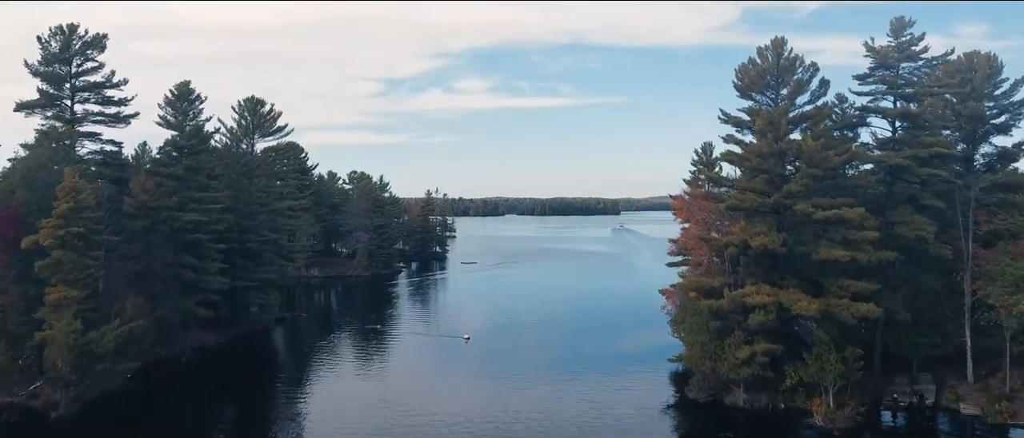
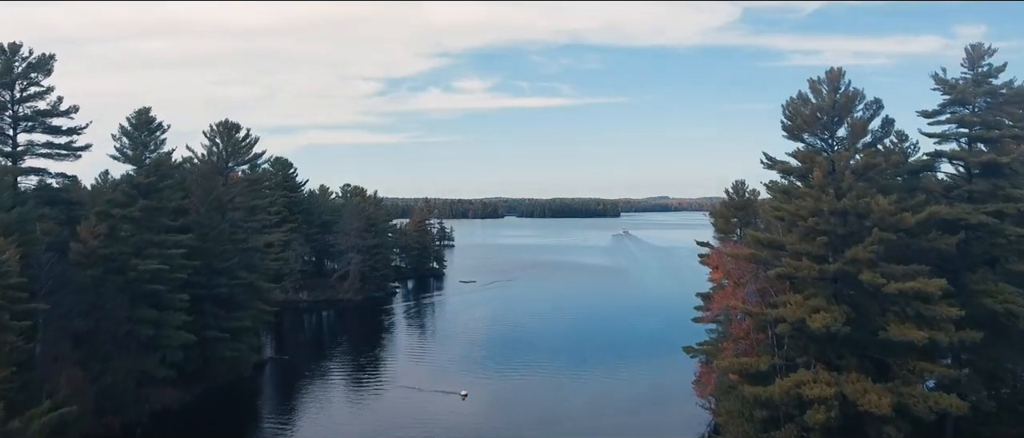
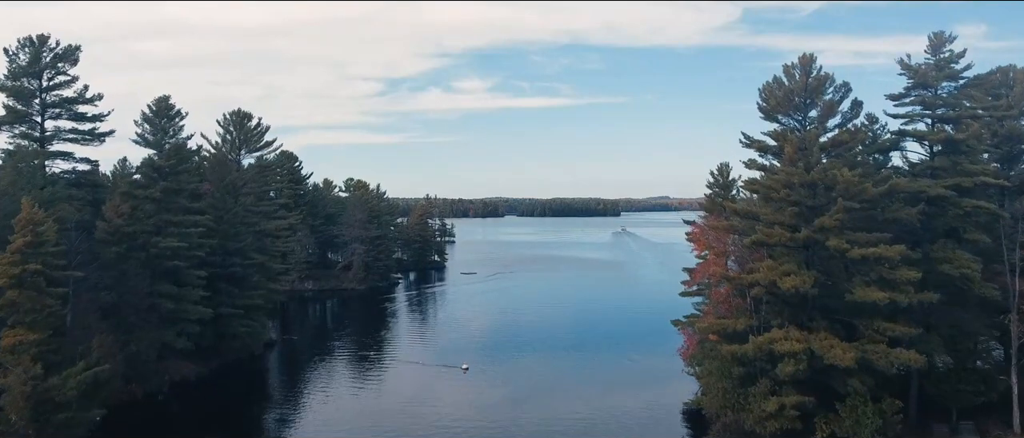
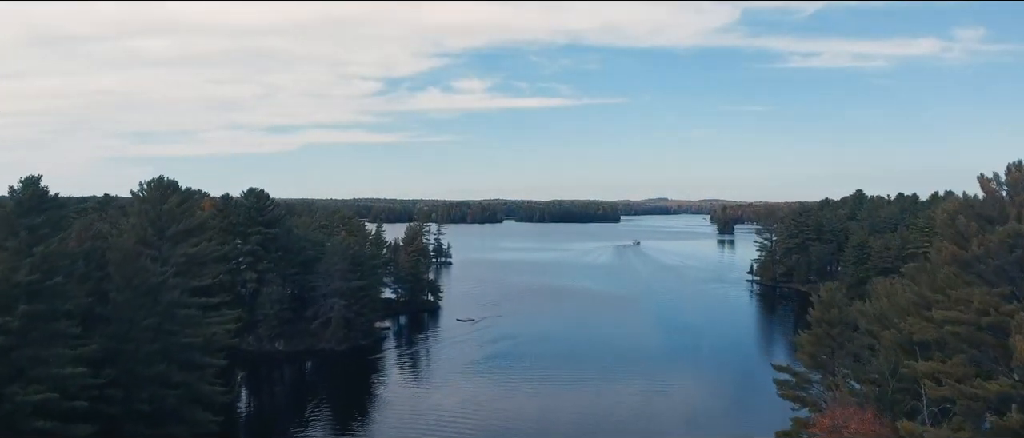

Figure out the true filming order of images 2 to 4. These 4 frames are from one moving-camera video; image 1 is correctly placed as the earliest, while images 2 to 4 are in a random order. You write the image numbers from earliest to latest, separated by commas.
3, 2, 4
